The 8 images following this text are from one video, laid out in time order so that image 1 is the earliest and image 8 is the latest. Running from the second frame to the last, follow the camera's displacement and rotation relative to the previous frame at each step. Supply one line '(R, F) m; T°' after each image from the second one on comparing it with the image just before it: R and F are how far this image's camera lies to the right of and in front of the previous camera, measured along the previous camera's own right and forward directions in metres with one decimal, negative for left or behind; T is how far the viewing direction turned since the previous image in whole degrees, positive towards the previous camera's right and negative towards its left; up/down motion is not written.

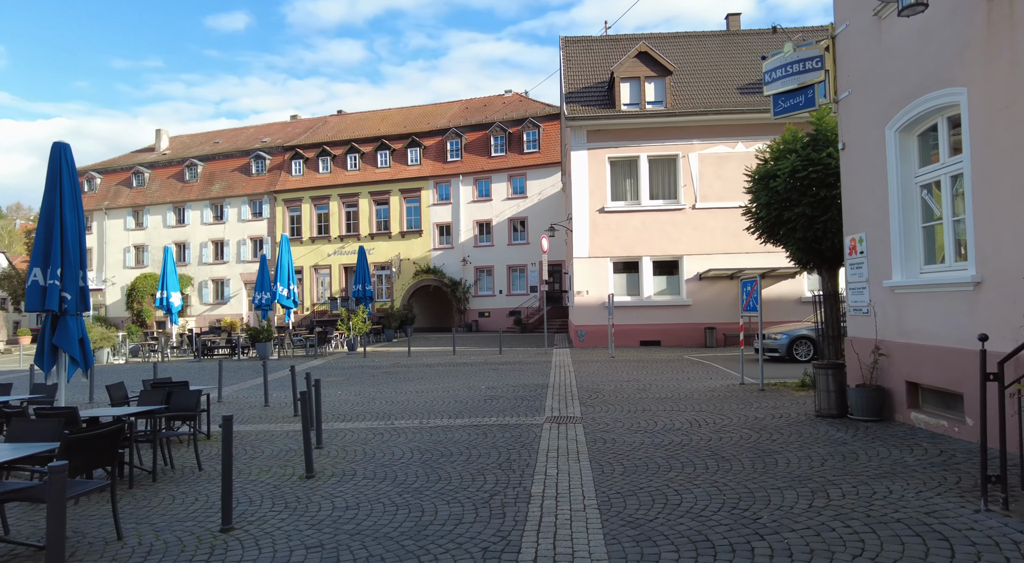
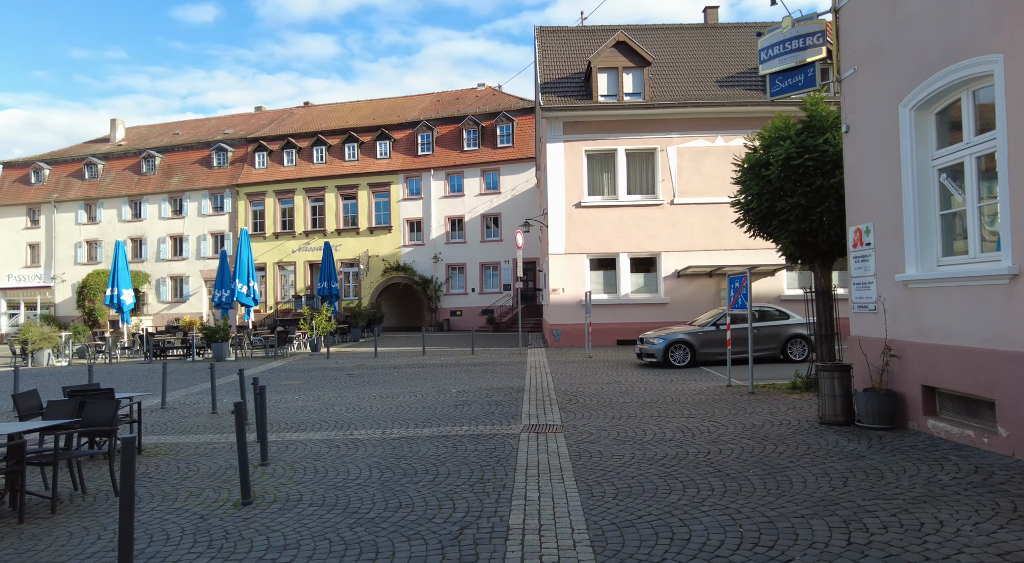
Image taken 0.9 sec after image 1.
(0.0, +0.9) m; +2°
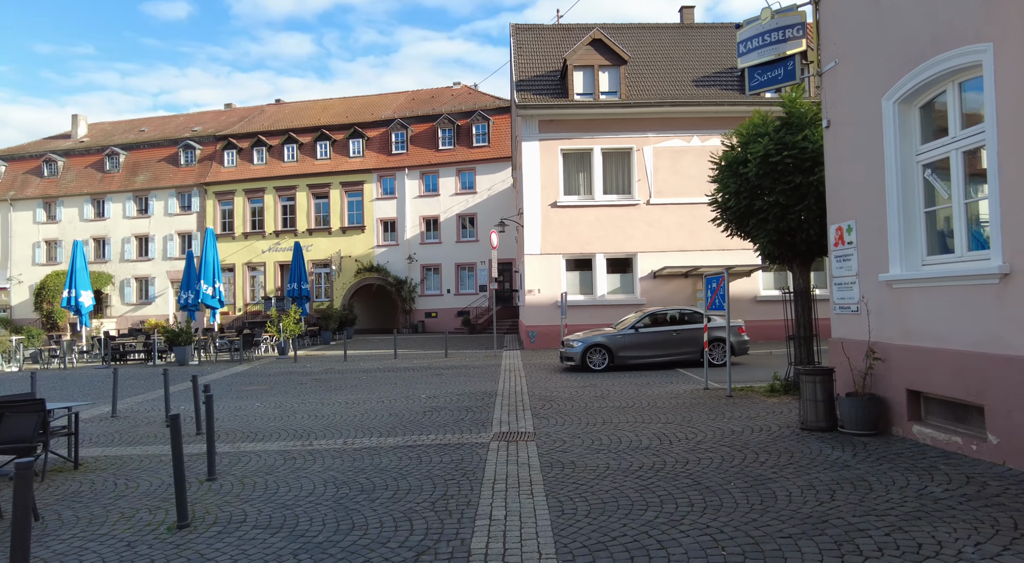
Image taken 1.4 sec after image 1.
(+0.1, +0.4) m; +2°
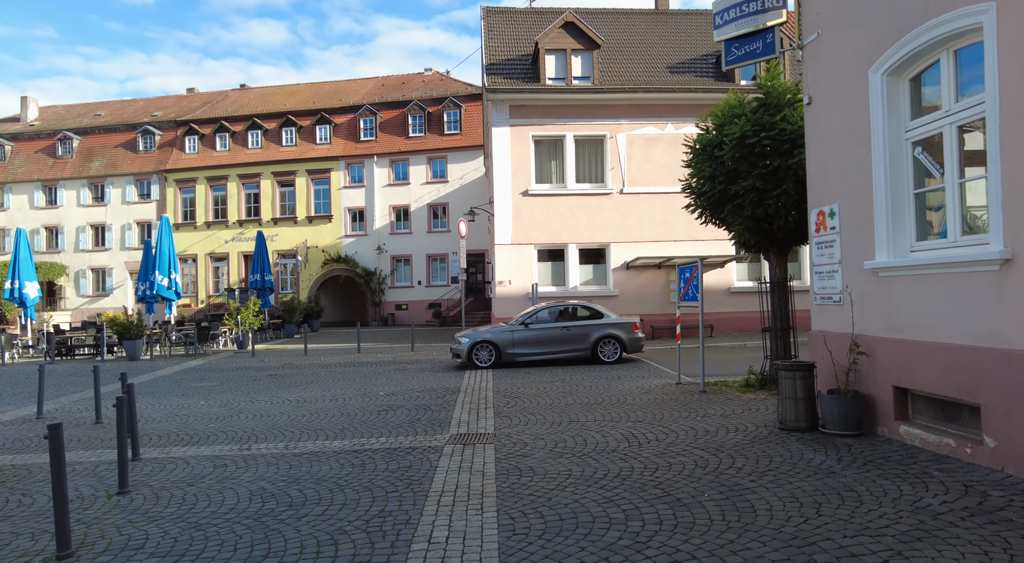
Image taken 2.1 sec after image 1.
(+0.2, +0.6) m; +2°
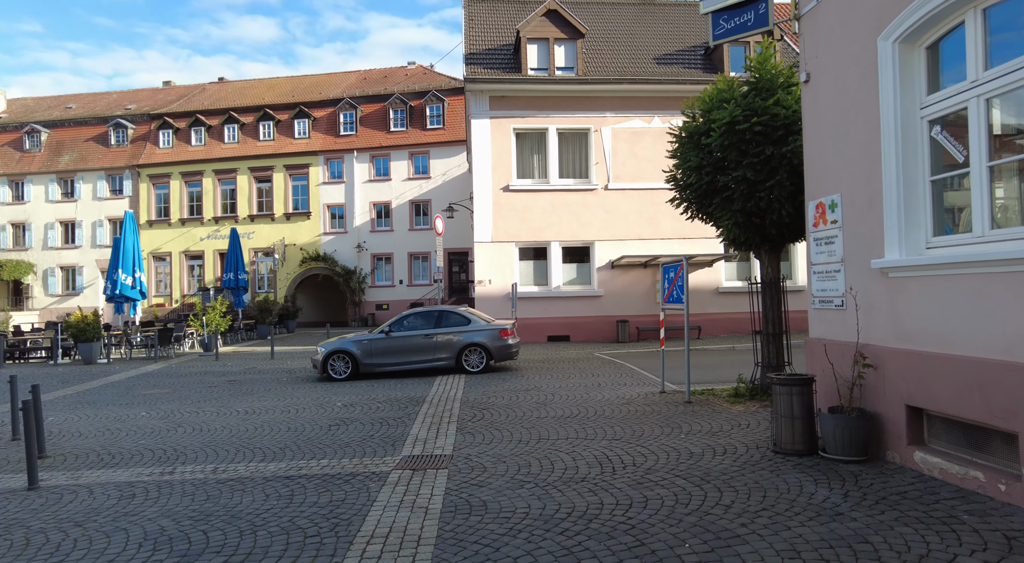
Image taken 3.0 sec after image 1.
(+0.3, +0.9) m; +1°
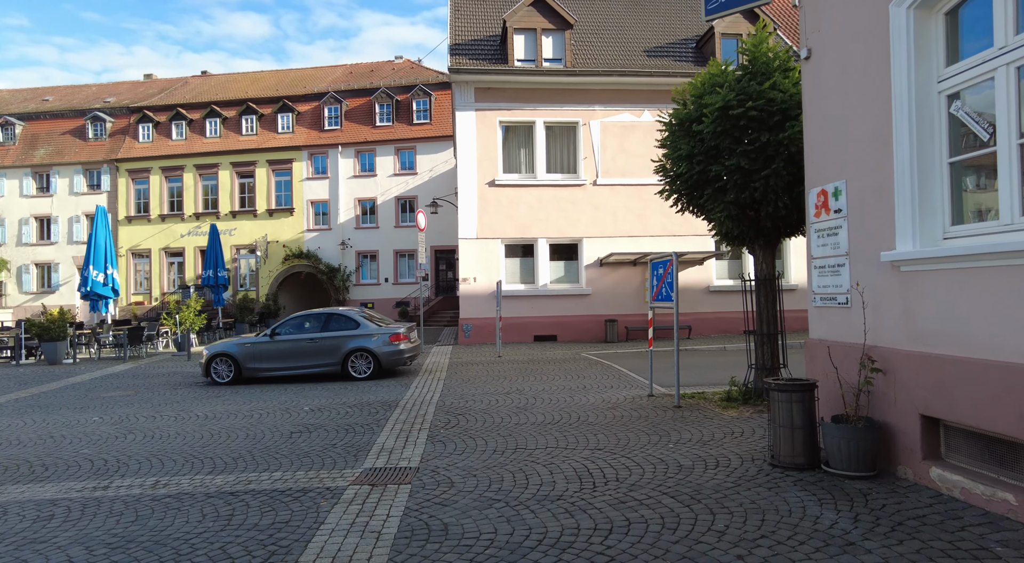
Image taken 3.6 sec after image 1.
(+0.2, +0.6) m; +1°
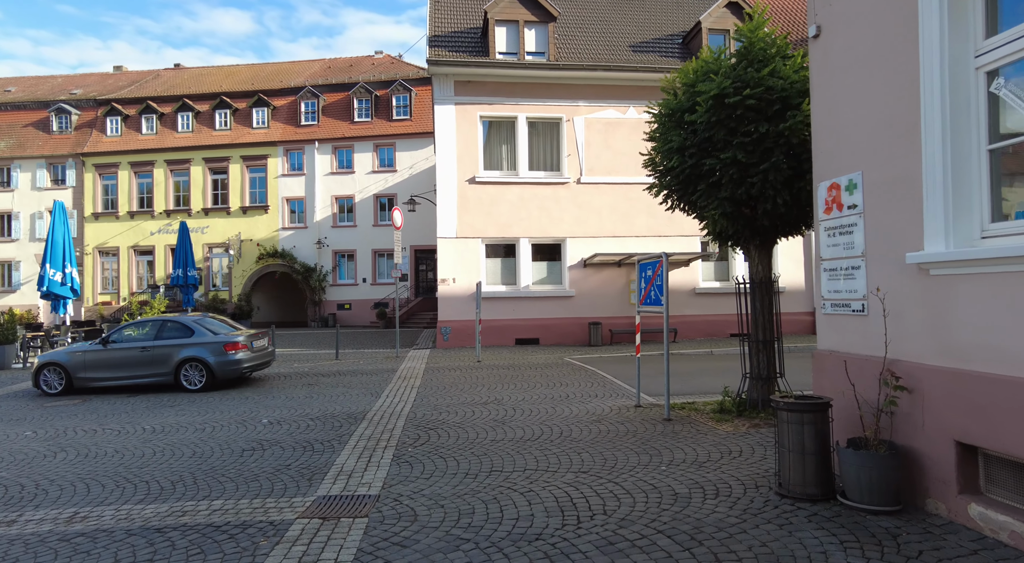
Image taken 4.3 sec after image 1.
(+0.1, +0.7) m; +2°
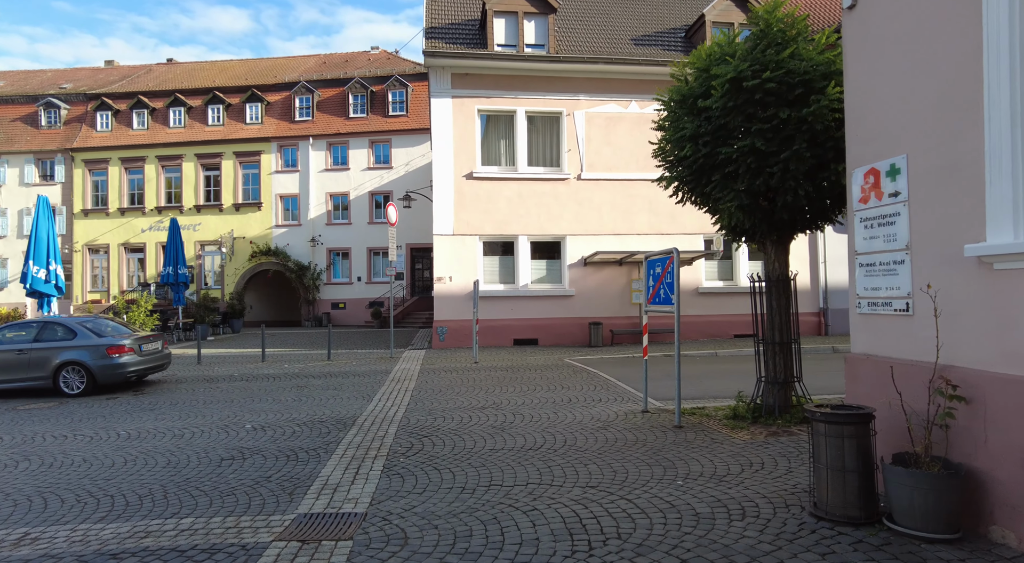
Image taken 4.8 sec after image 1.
(0.0, +0.5) m; 0°
